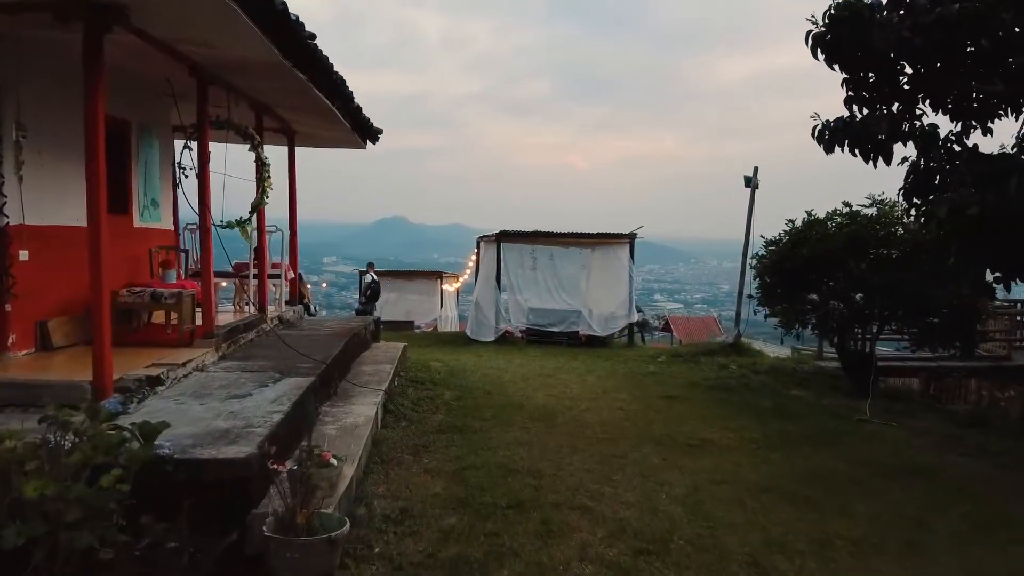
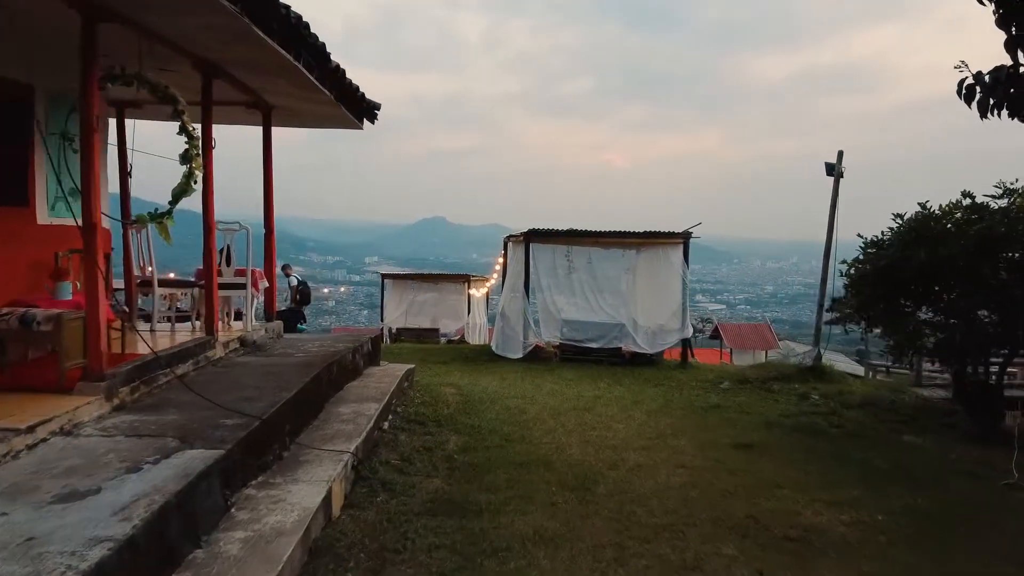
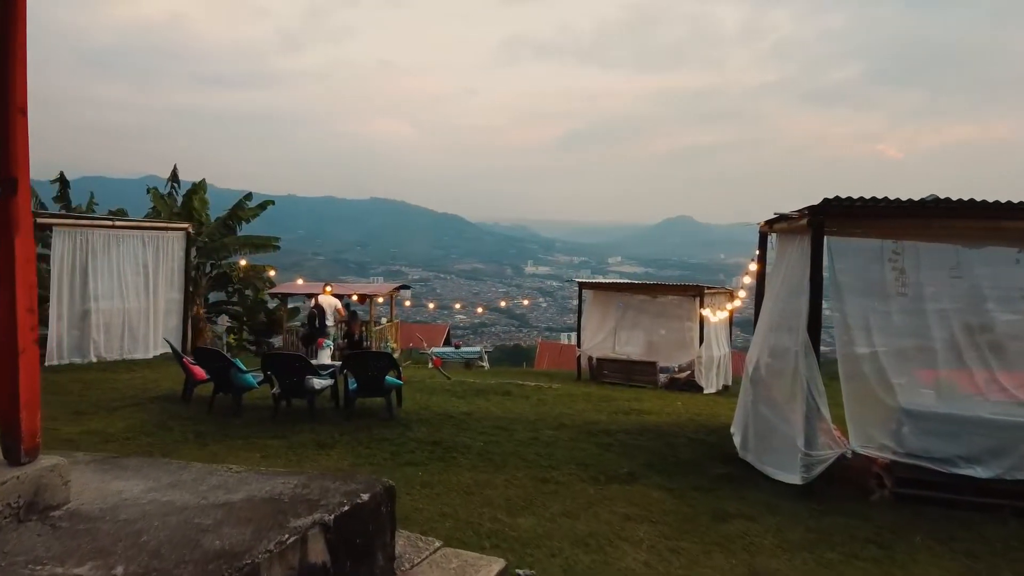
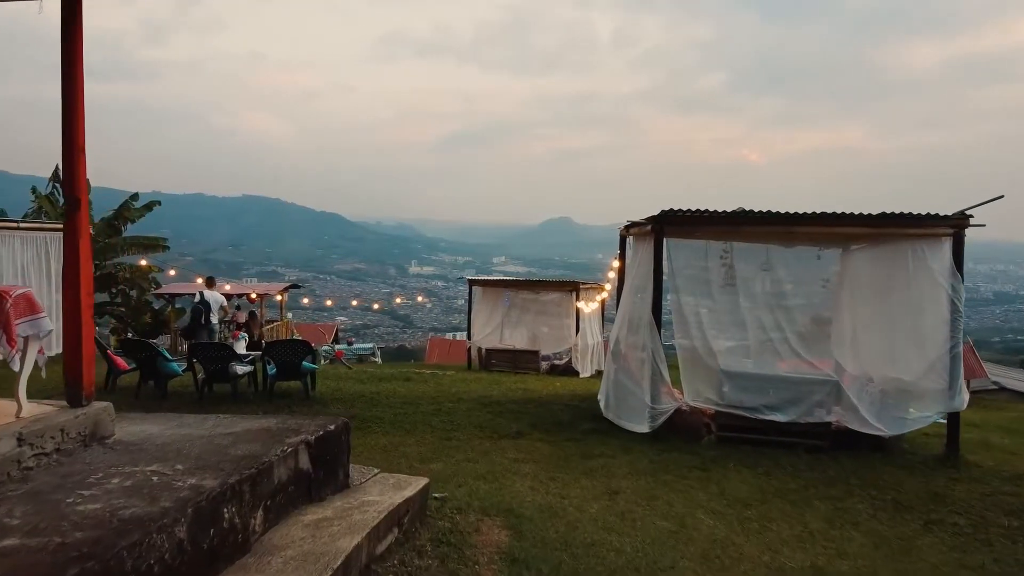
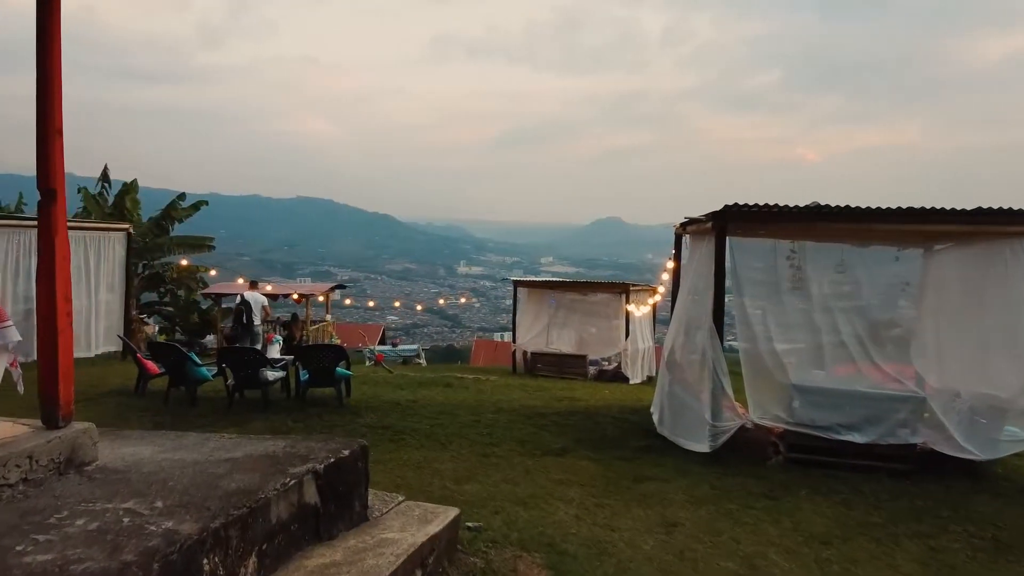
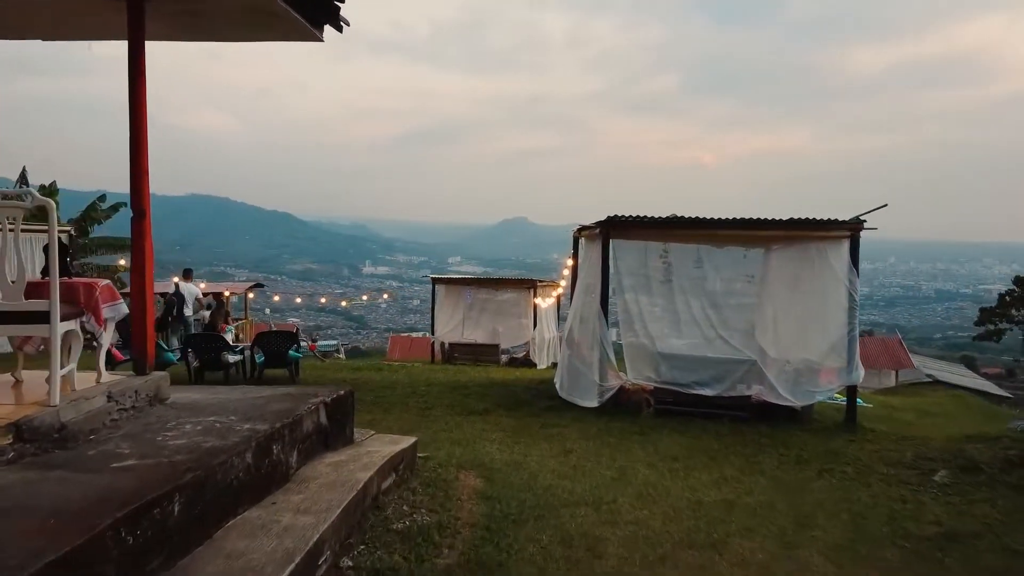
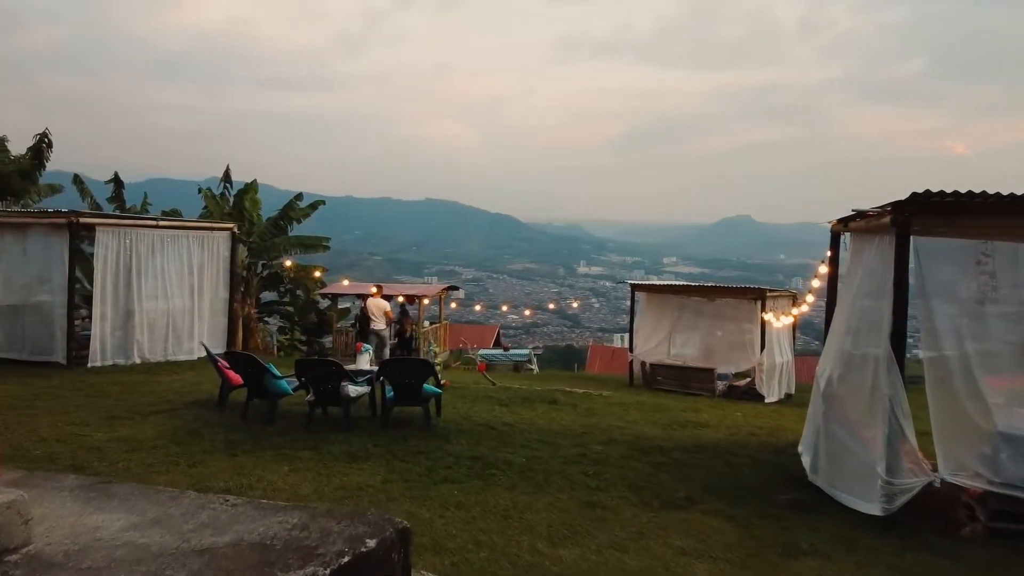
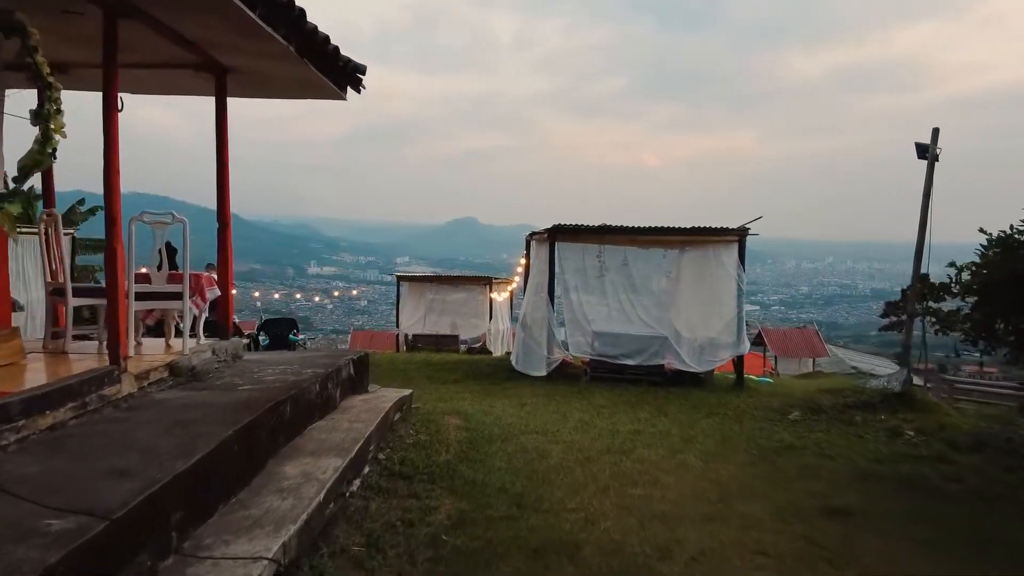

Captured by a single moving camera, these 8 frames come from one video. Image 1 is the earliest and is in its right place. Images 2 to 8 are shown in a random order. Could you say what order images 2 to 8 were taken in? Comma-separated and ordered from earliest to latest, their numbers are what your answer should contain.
2, 8, 6, 4, 5, 3, 7
